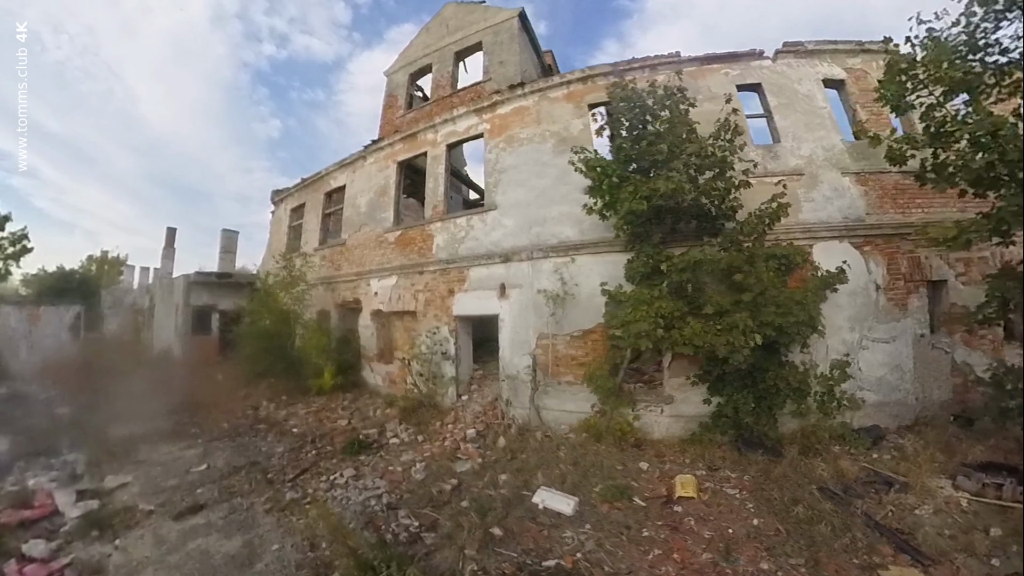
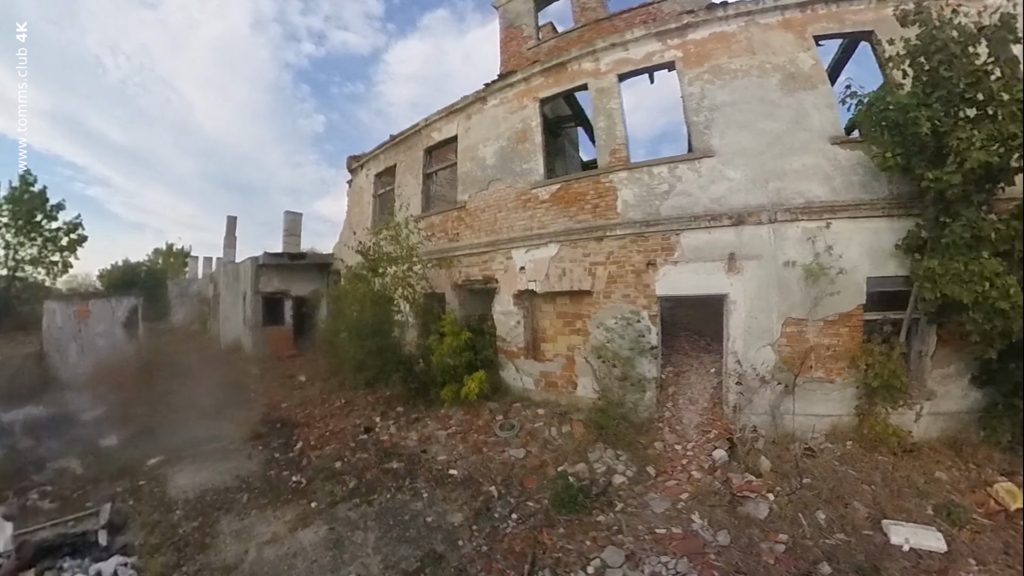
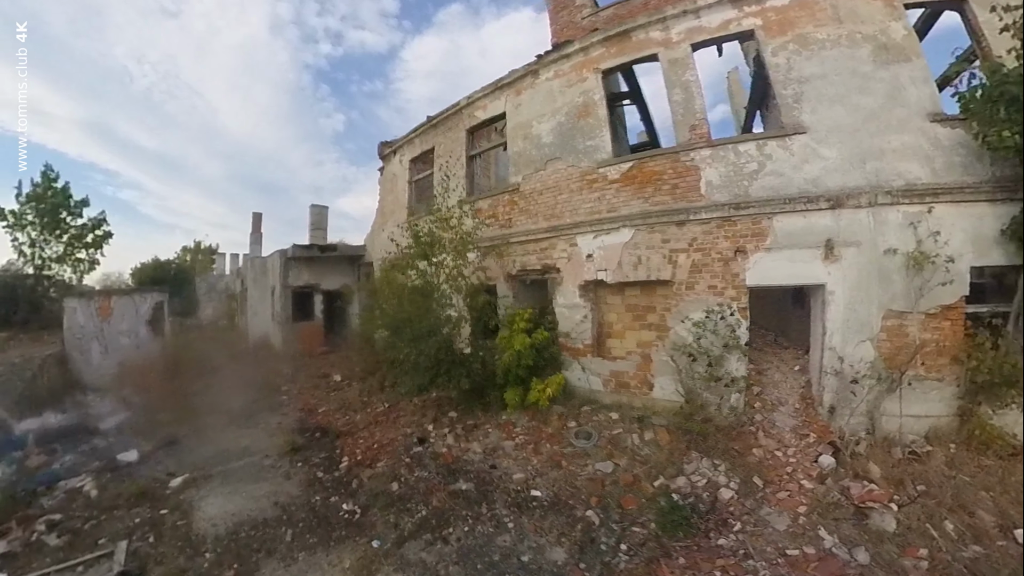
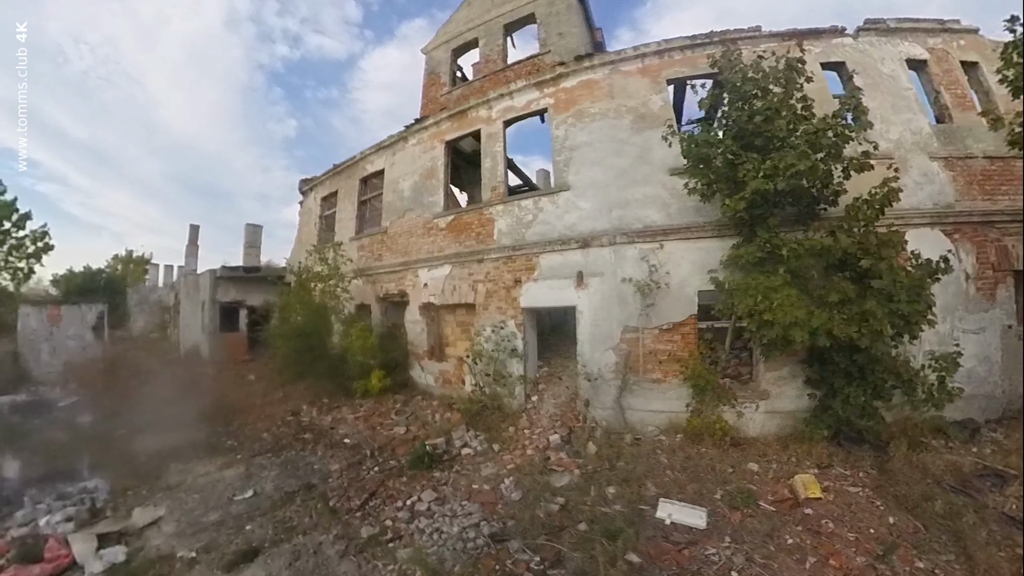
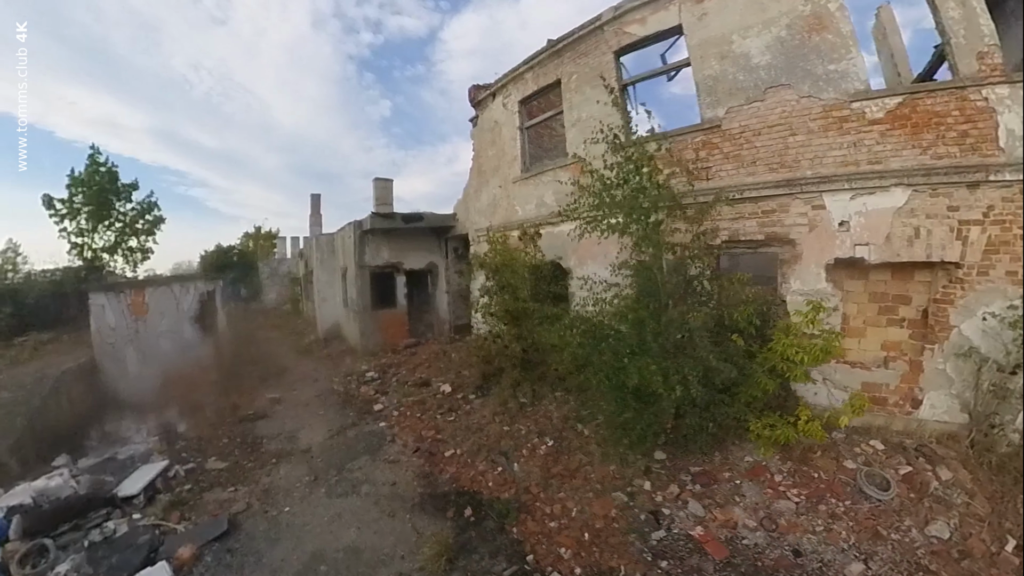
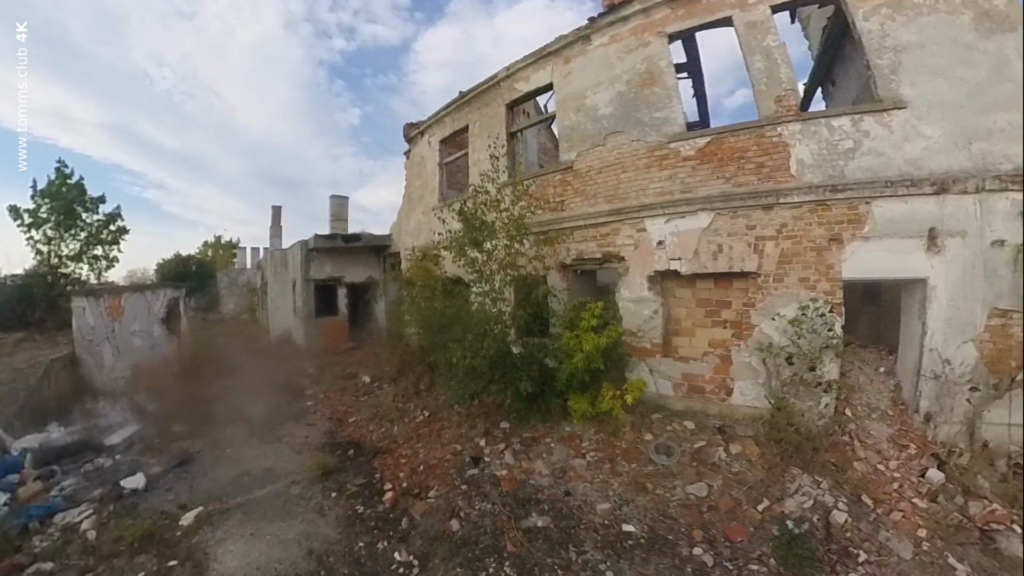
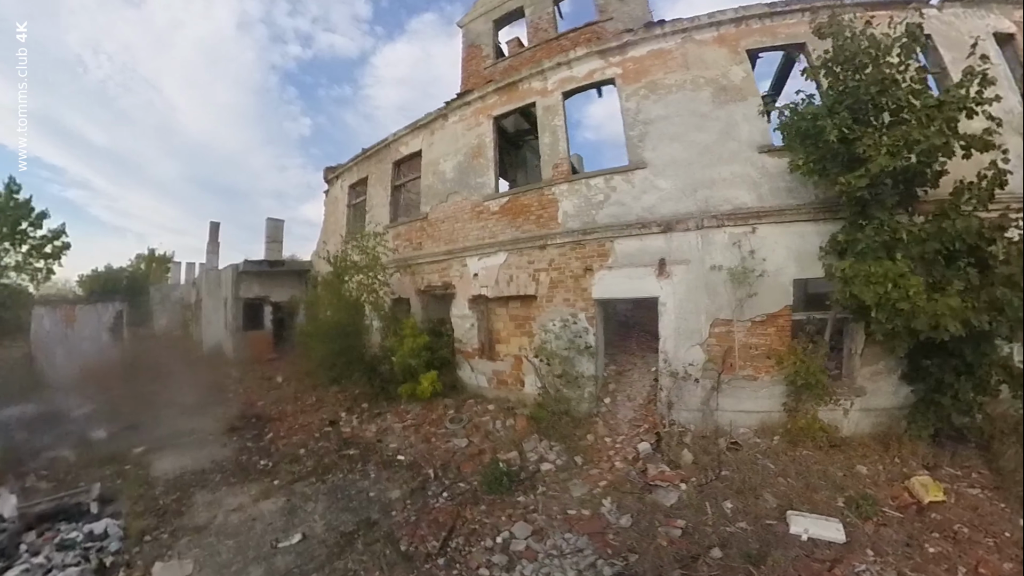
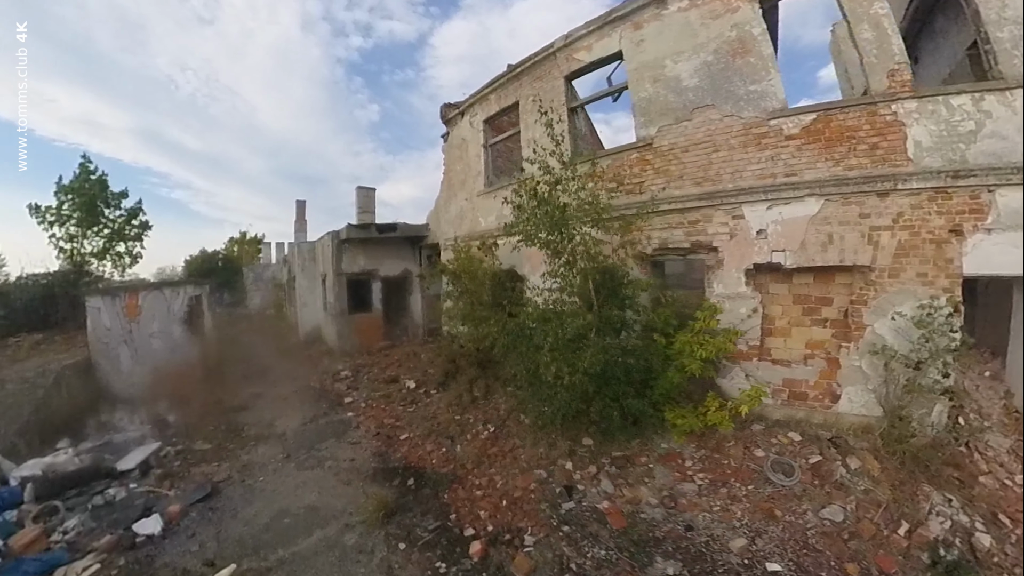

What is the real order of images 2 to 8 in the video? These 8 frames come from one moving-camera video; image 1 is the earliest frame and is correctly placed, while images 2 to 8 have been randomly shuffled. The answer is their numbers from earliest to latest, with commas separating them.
4, 7, 2, 3, 6, 8, 5
